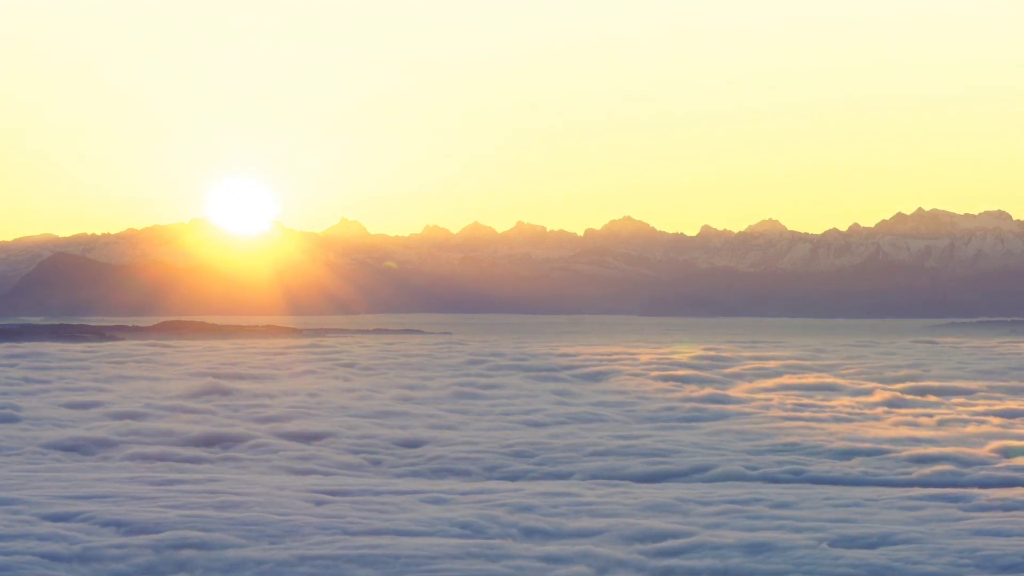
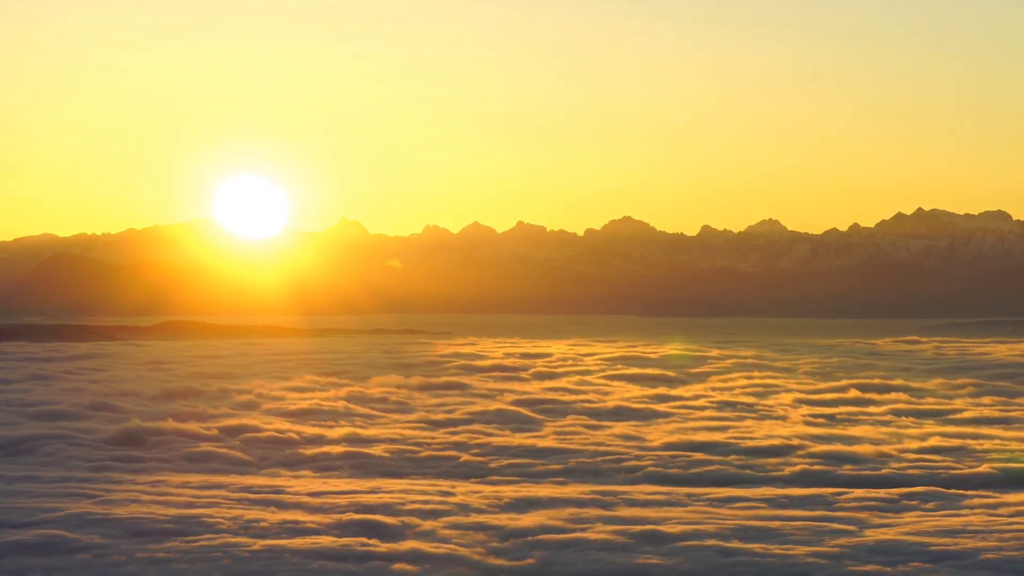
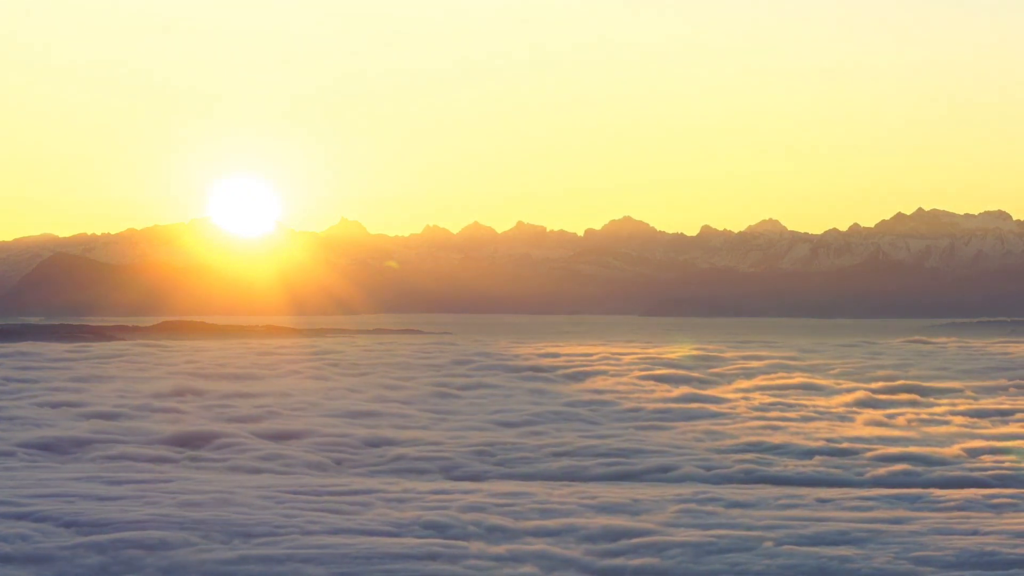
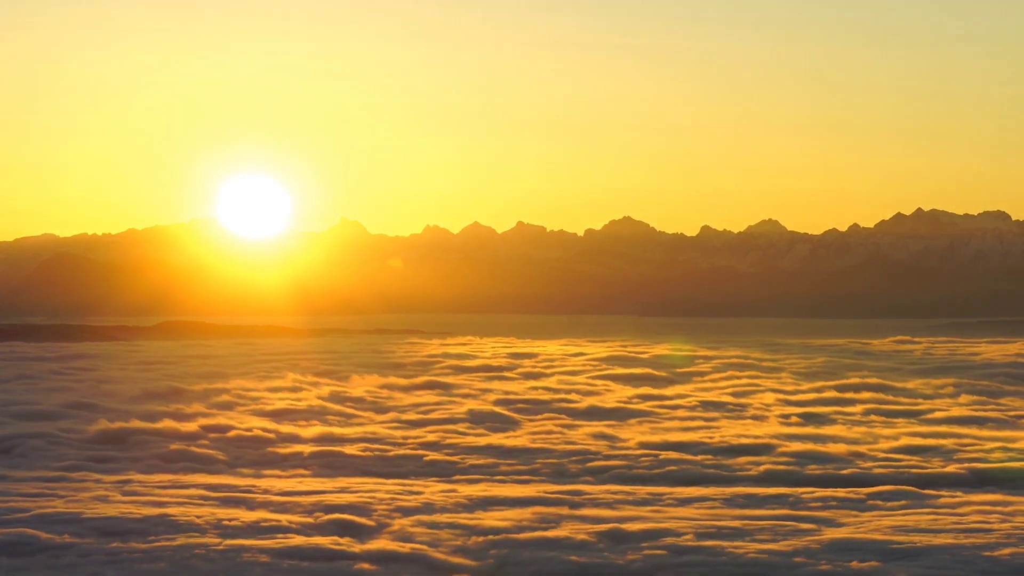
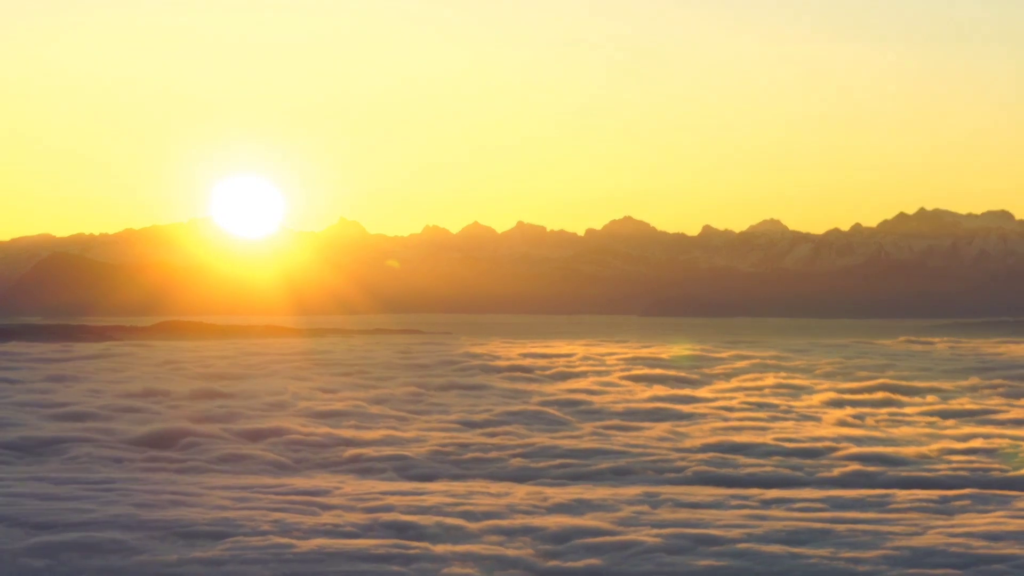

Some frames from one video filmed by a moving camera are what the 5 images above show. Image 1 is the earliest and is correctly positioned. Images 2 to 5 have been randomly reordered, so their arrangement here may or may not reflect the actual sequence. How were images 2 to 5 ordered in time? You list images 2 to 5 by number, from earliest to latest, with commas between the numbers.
3, 5, 2, 4
